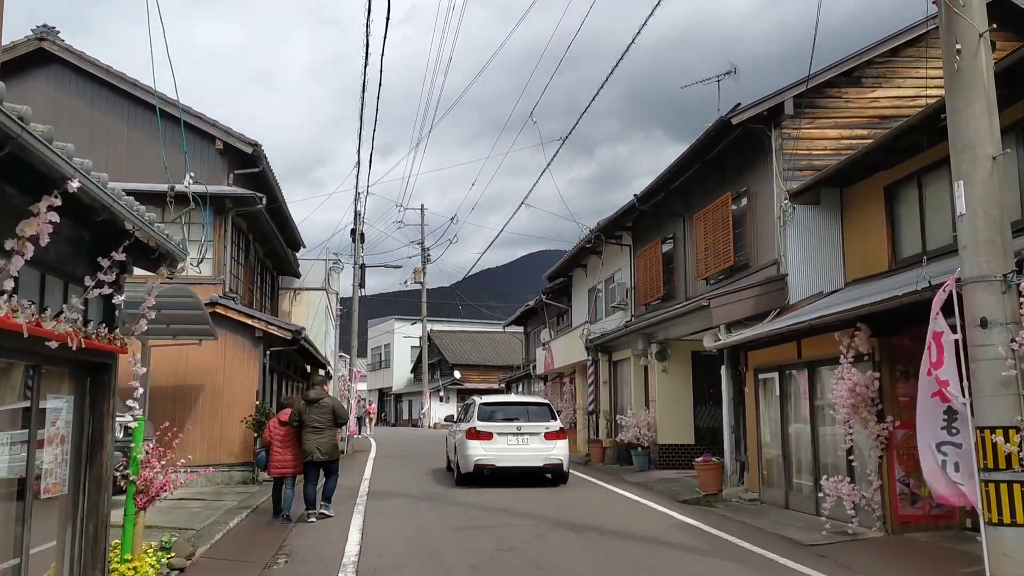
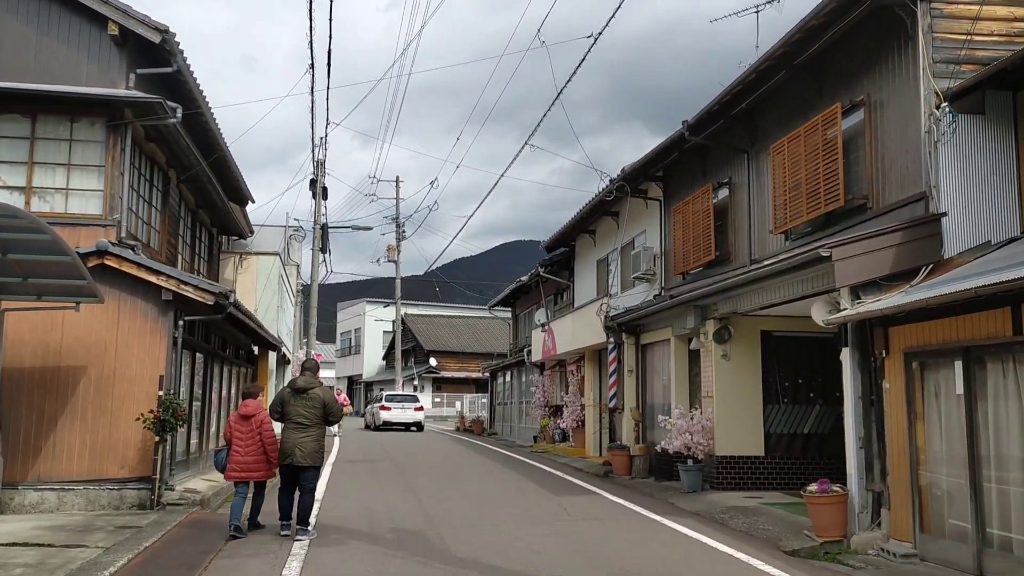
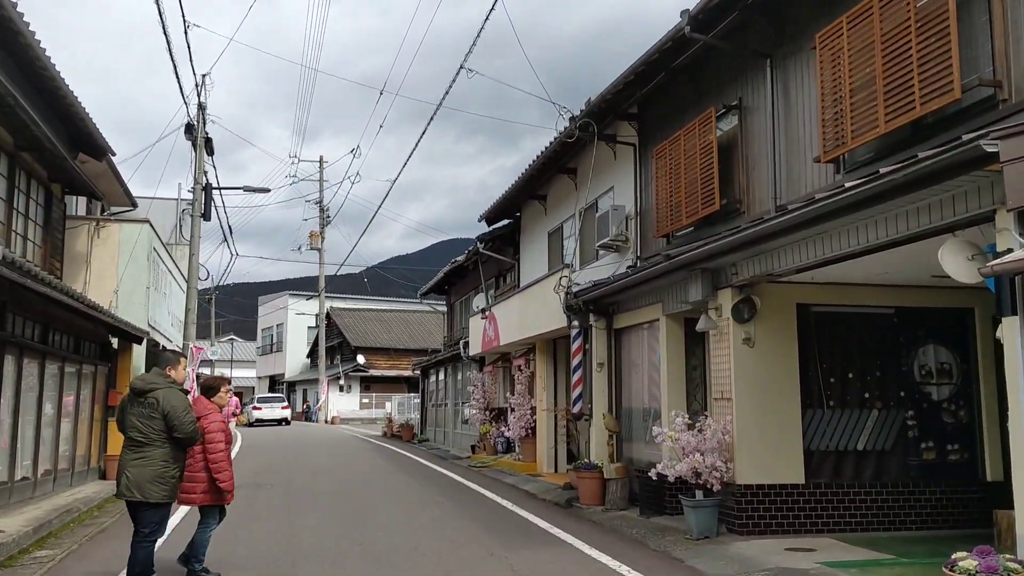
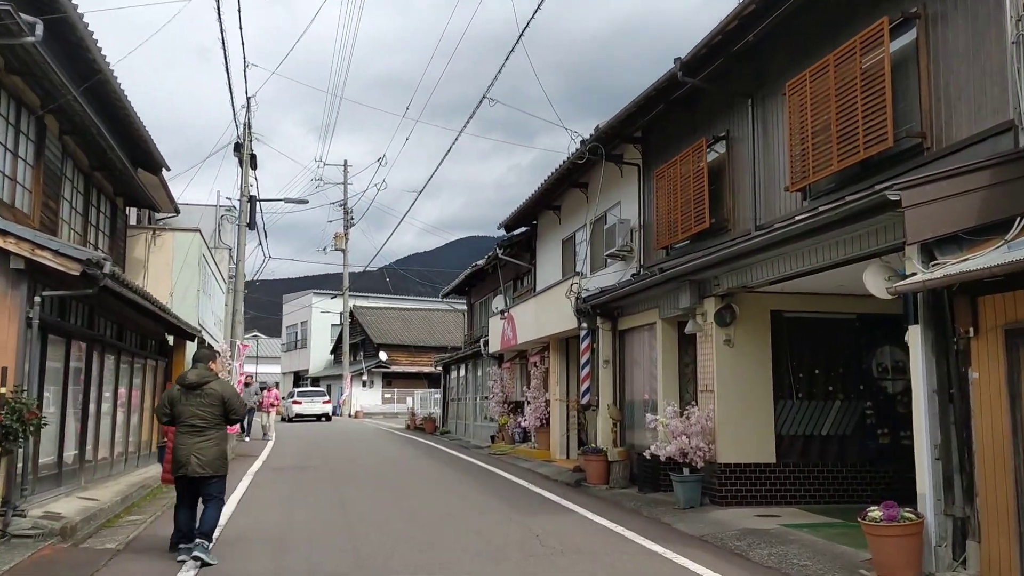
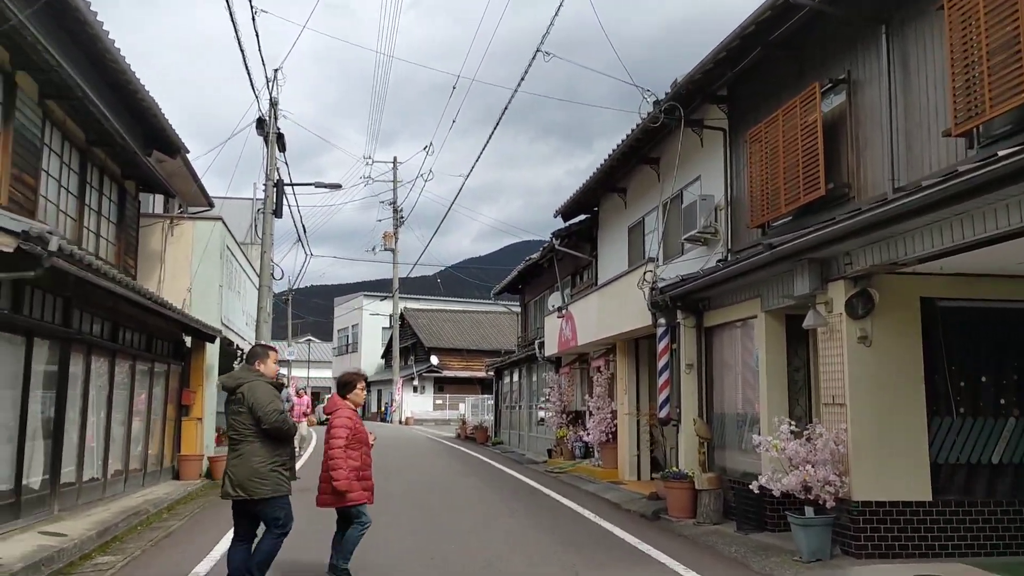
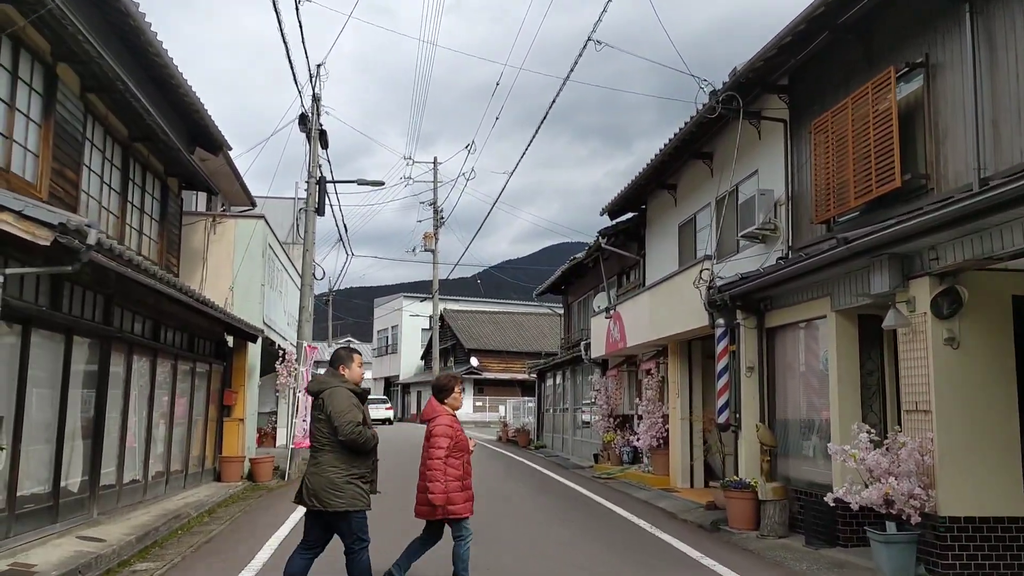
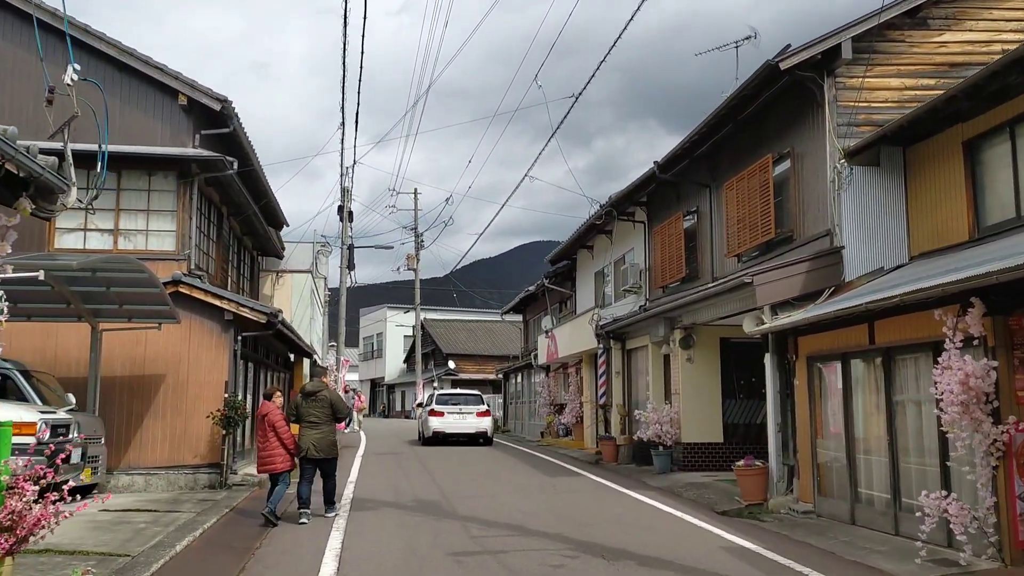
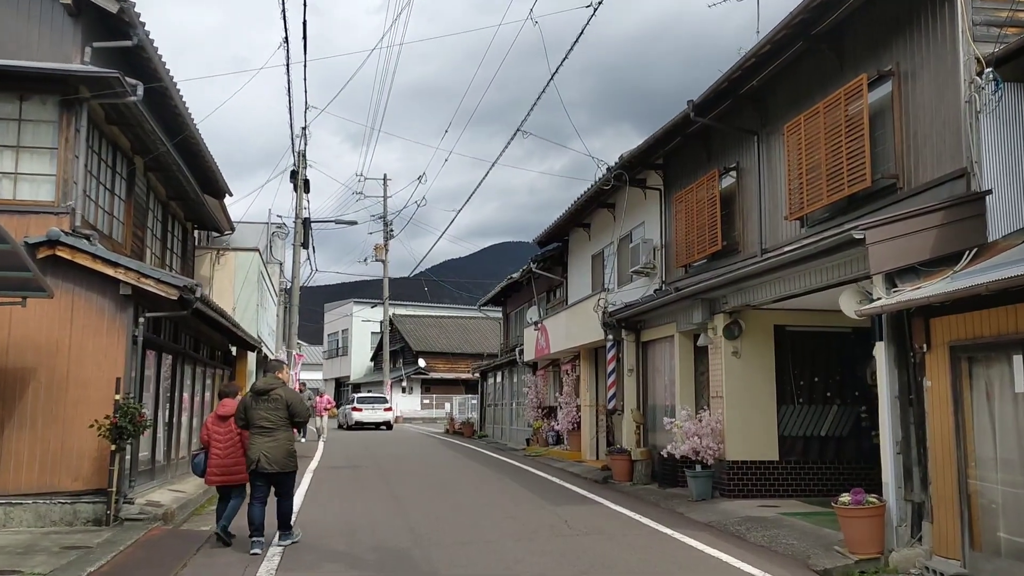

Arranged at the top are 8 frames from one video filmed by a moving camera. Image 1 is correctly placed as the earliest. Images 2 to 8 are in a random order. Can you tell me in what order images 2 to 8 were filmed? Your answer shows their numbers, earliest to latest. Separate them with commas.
7, 2, 8, 4, 3, 5, 6
